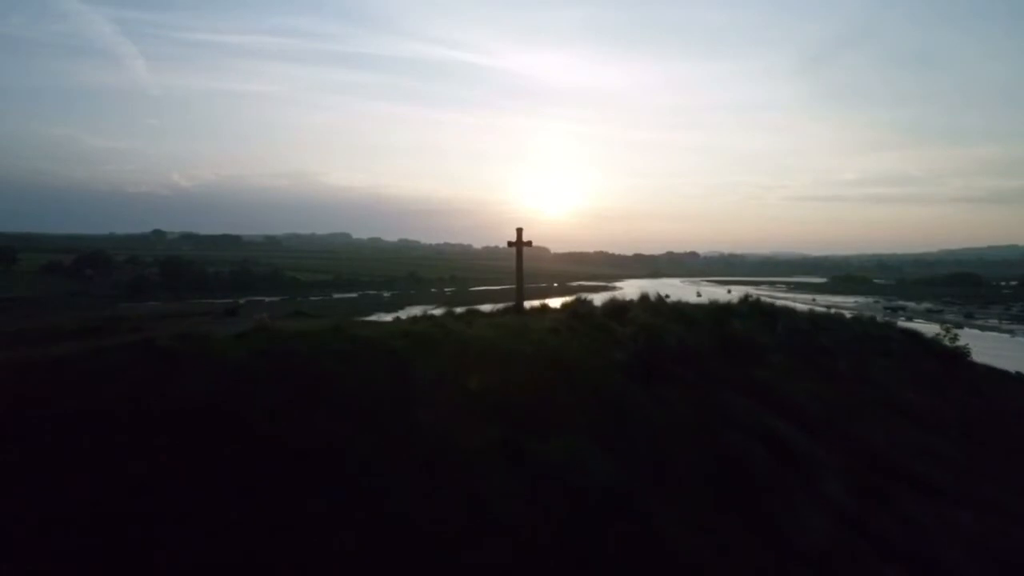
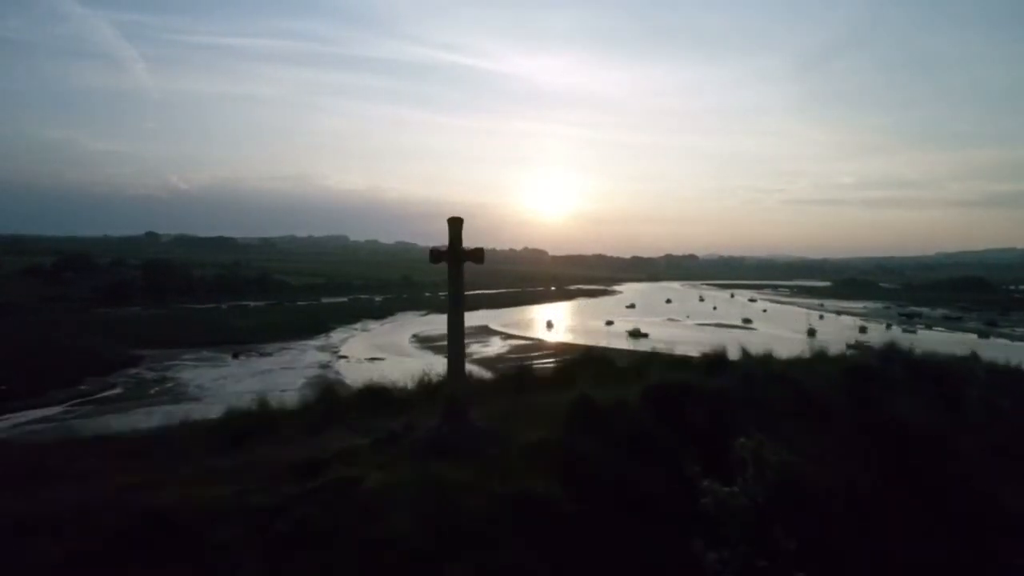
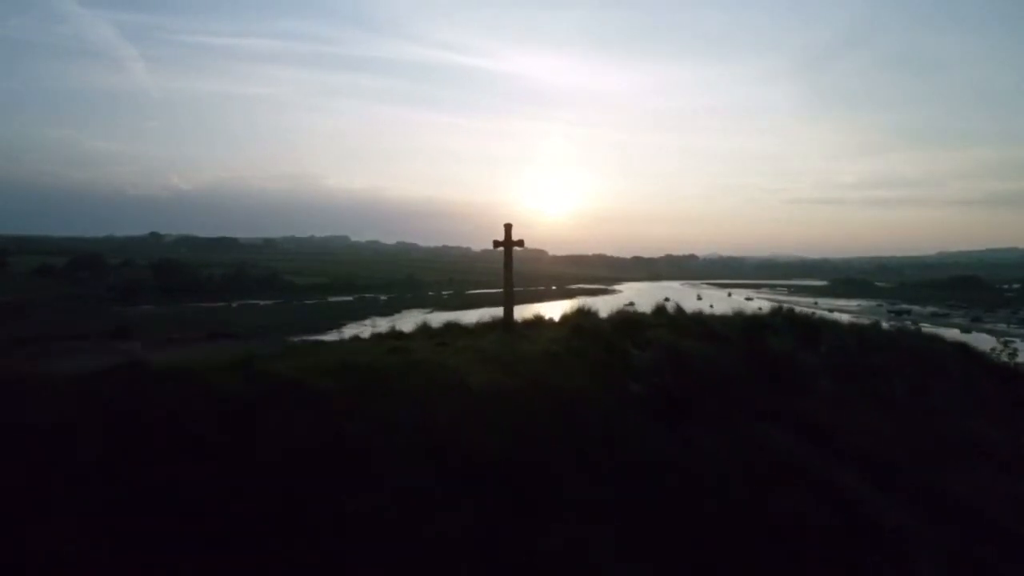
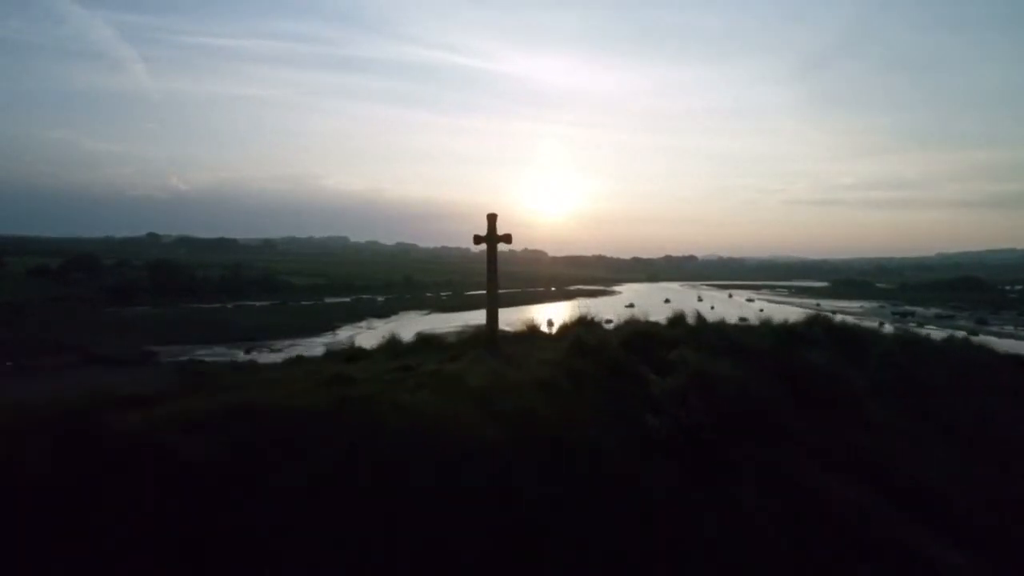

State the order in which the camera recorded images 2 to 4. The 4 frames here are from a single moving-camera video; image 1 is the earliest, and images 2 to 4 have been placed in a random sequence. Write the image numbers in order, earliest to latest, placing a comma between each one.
3, 4, 2
